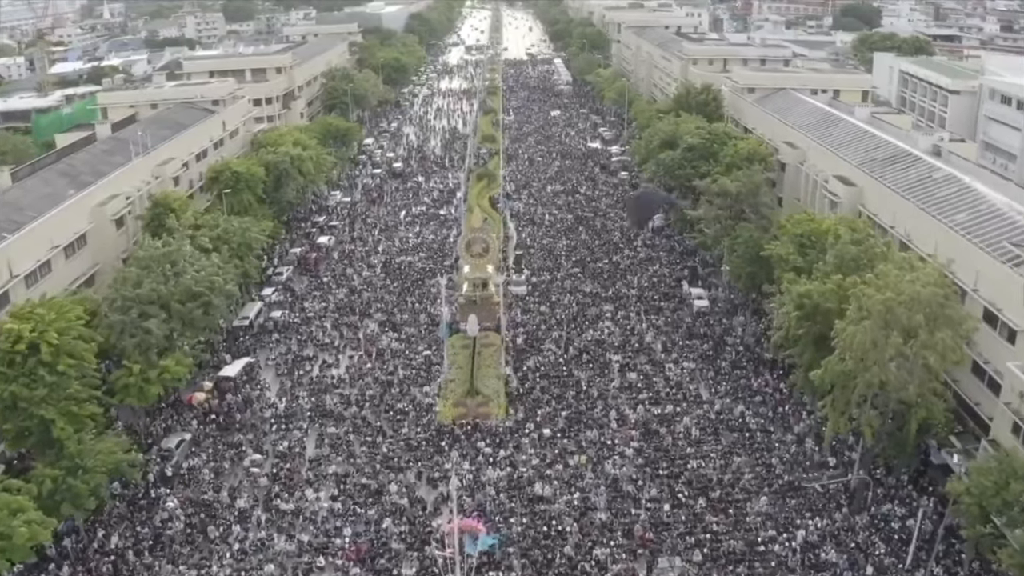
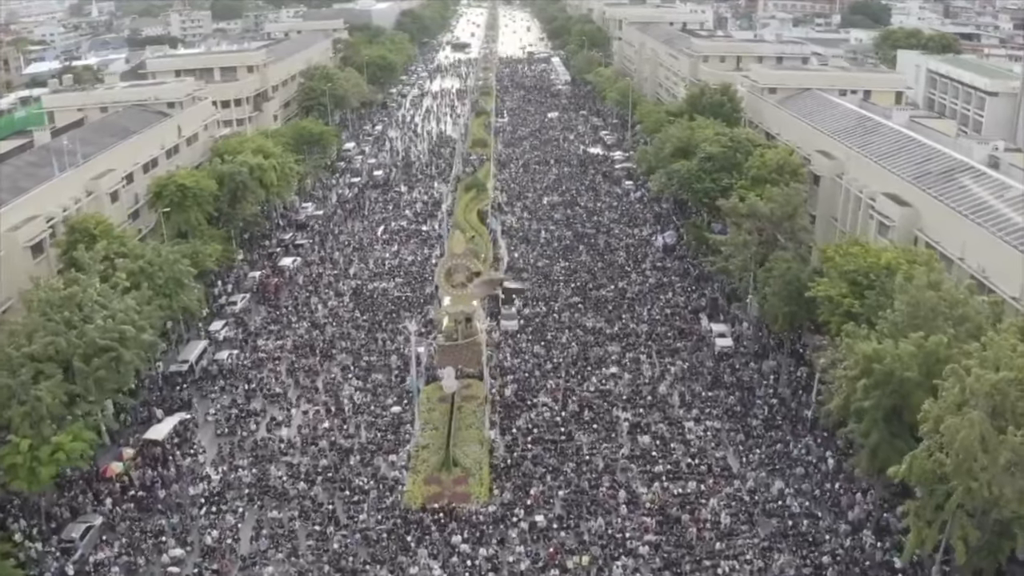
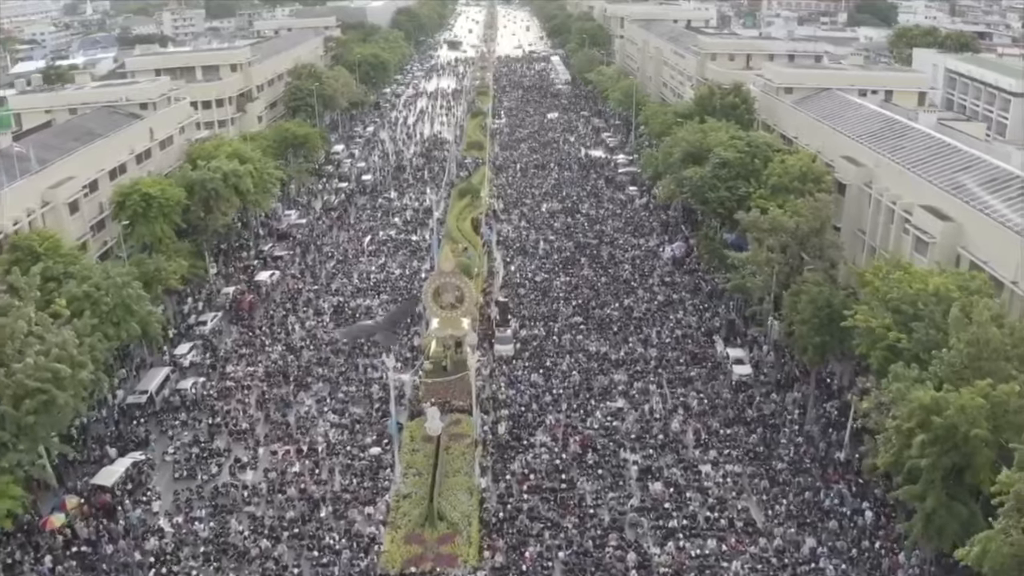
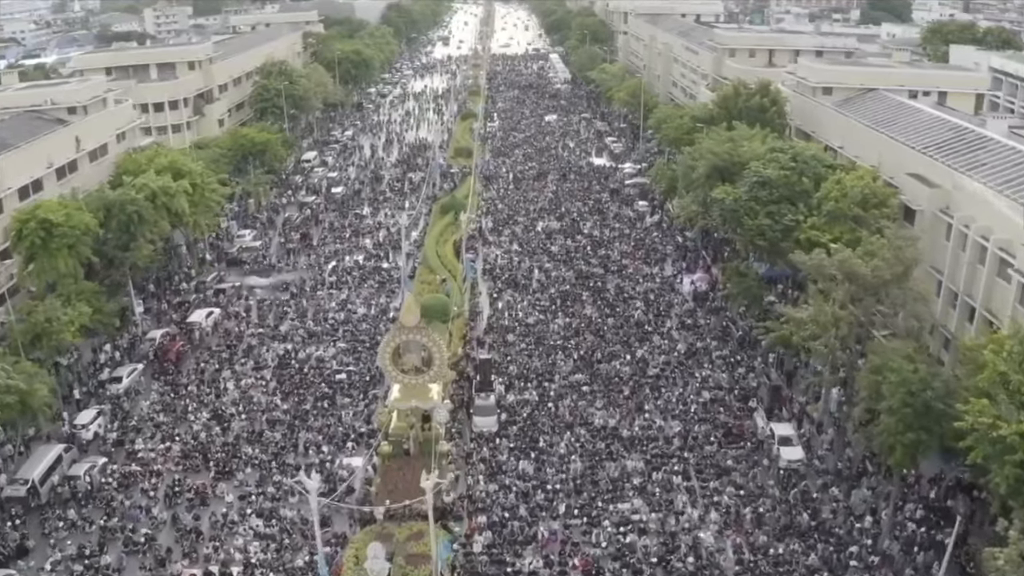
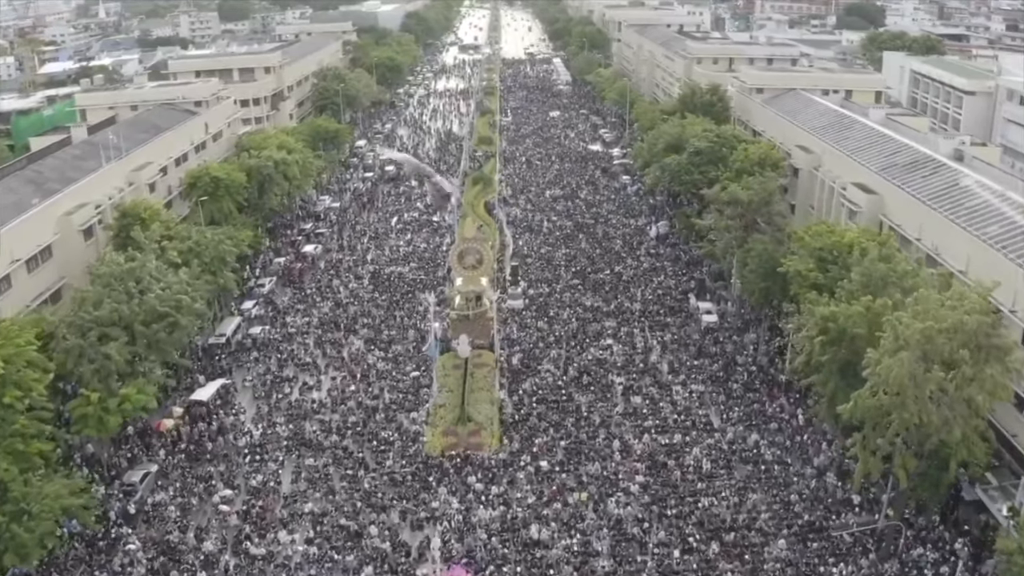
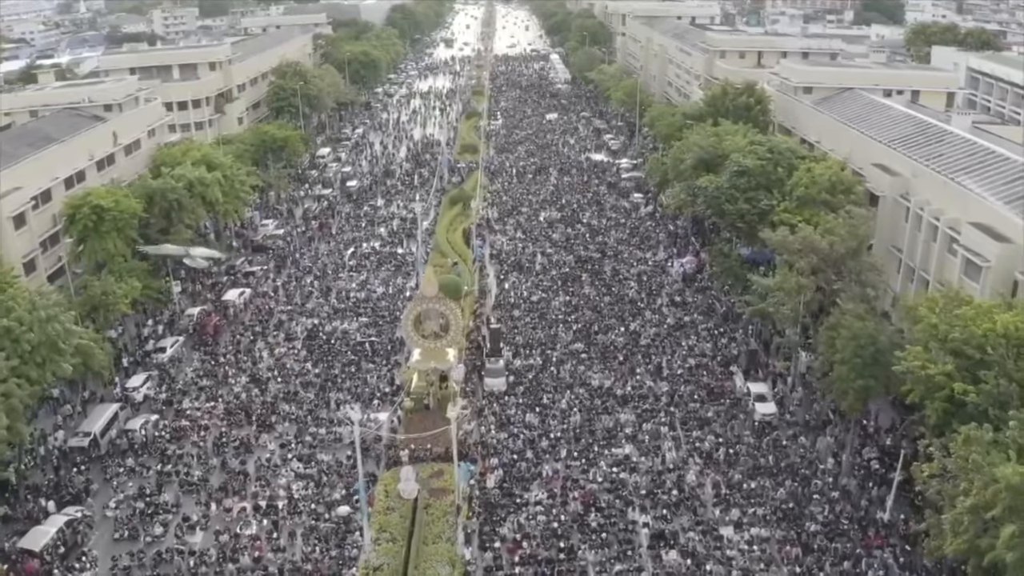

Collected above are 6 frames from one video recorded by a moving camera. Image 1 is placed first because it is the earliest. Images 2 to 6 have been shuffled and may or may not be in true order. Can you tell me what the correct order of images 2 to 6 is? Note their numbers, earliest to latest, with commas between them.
5, 2, 3, 6, 4
